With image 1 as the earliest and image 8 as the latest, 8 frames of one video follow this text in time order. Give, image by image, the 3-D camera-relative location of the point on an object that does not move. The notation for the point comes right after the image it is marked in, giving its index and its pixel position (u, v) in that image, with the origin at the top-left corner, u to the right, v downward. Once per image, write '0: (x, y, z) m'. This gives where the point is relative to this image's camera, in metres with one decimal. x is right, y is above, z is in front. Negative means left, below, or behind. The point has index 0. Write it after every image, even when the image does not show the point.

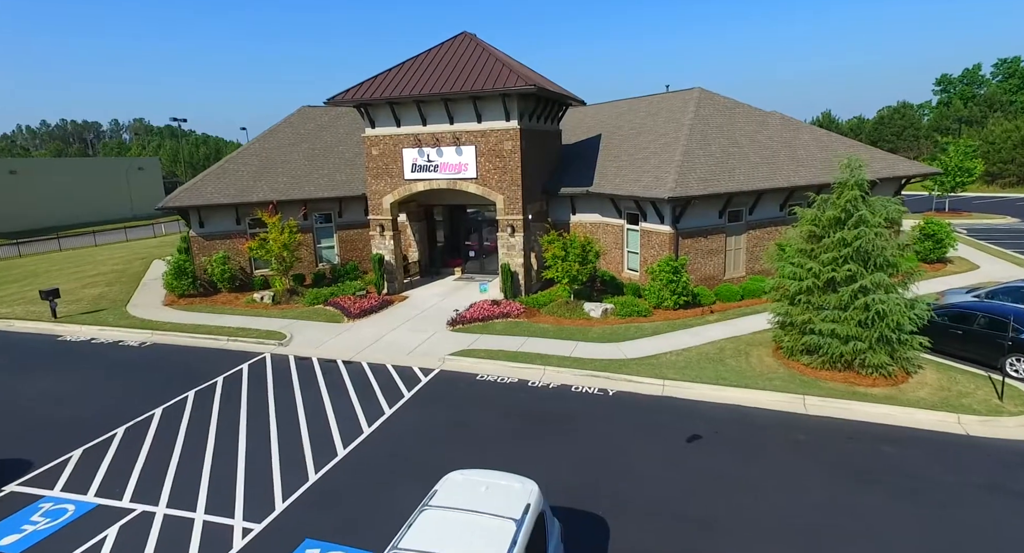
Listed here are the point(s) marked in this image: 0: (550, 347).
0: (+1.1, -2.0, +16.8) m
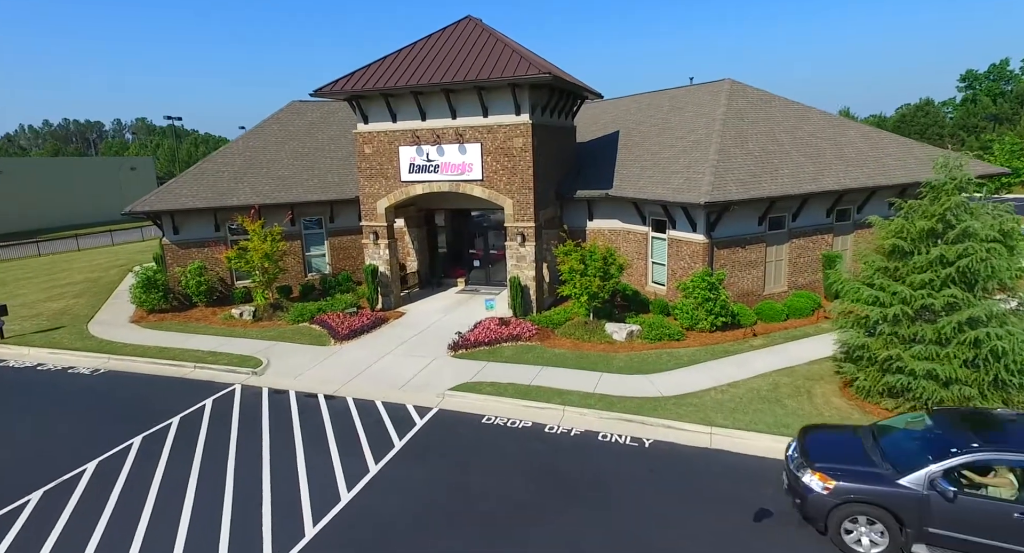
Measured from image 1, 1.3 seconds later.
0: (+1.4, -2.4, +14.3) m
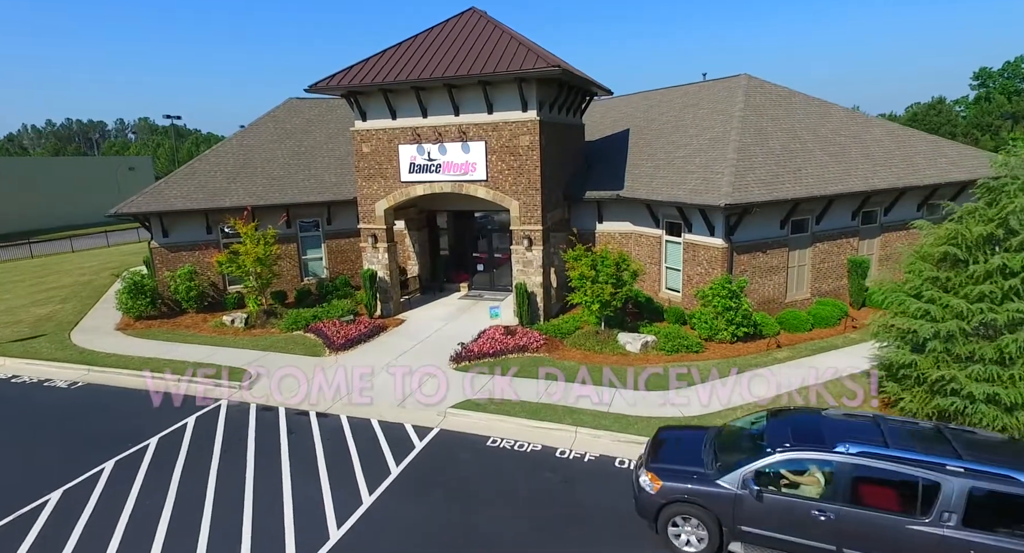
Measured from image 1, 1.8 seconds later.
0: (+1.5, -2.6, +13.2) m
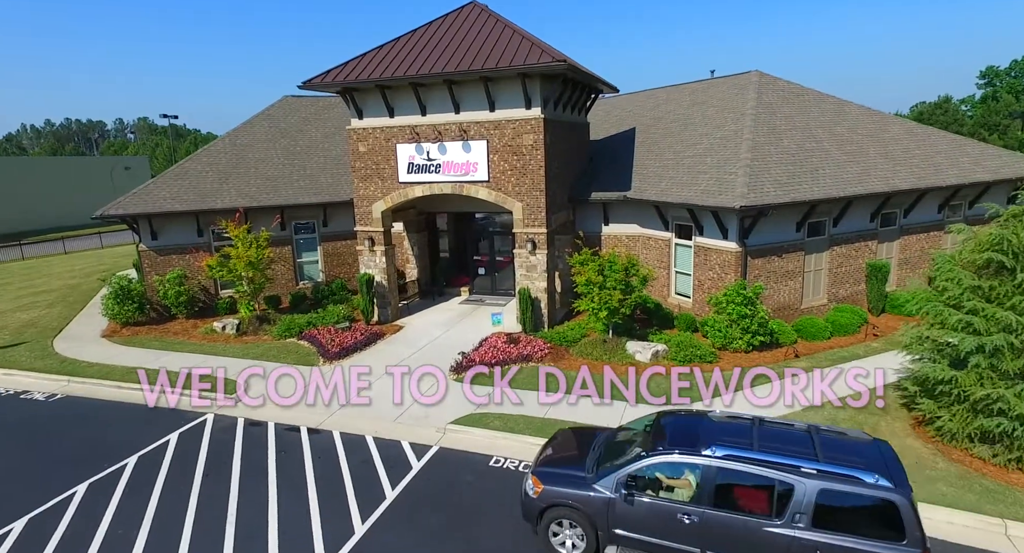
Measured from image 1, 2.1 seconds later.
0: (+1.6, -2.8, +12.4) m
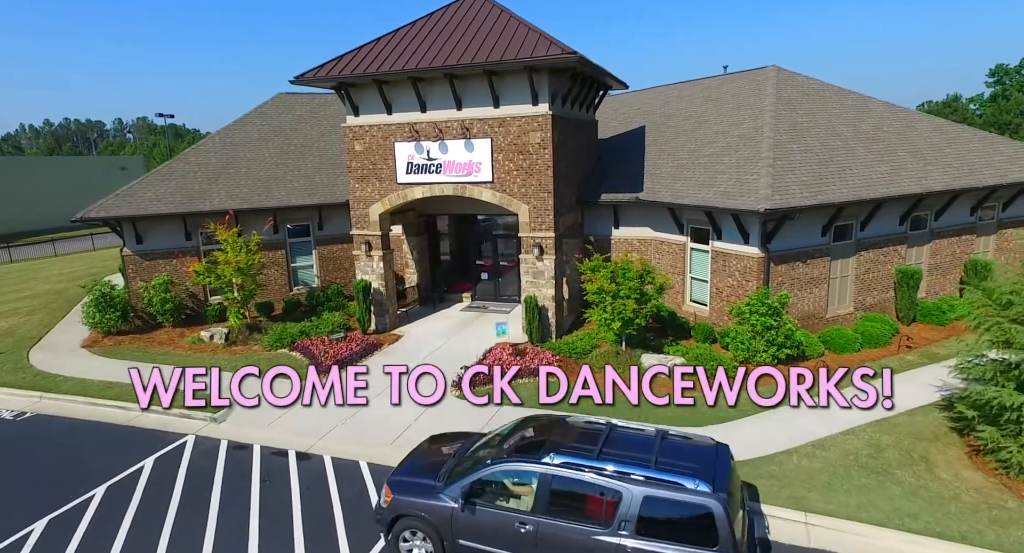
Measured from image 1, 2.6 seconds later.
0: (+1.7, -3.0, +11.3) m
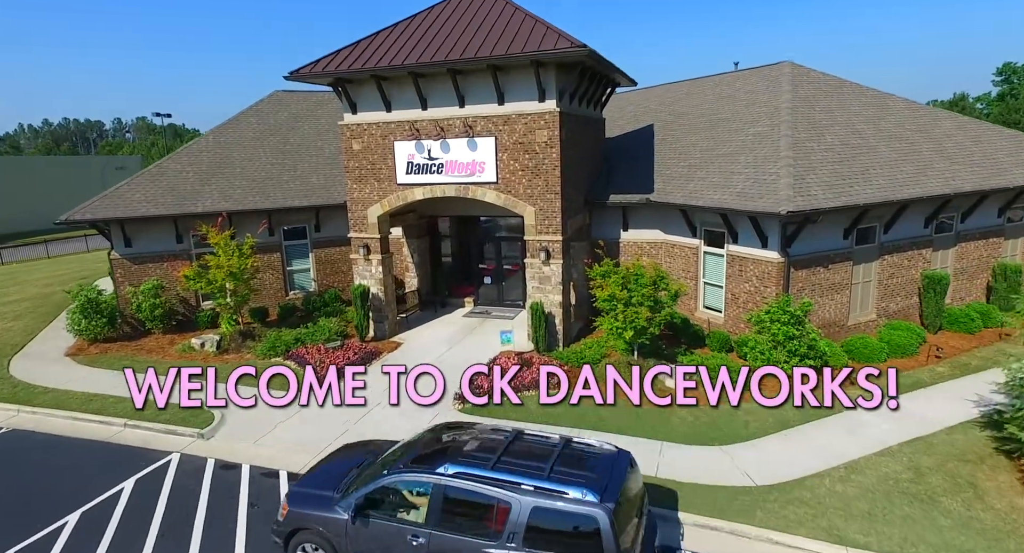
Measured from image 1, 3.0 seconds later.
0: (+1.9, -3.1, +10.5) m
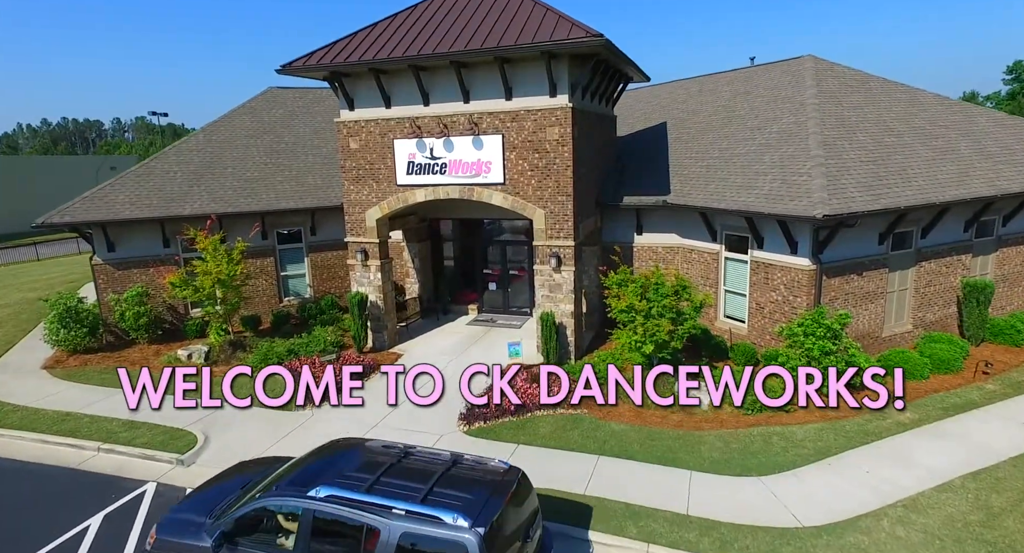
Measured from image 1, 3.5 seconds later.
0: (+2.1, -3.3, +9.5) m
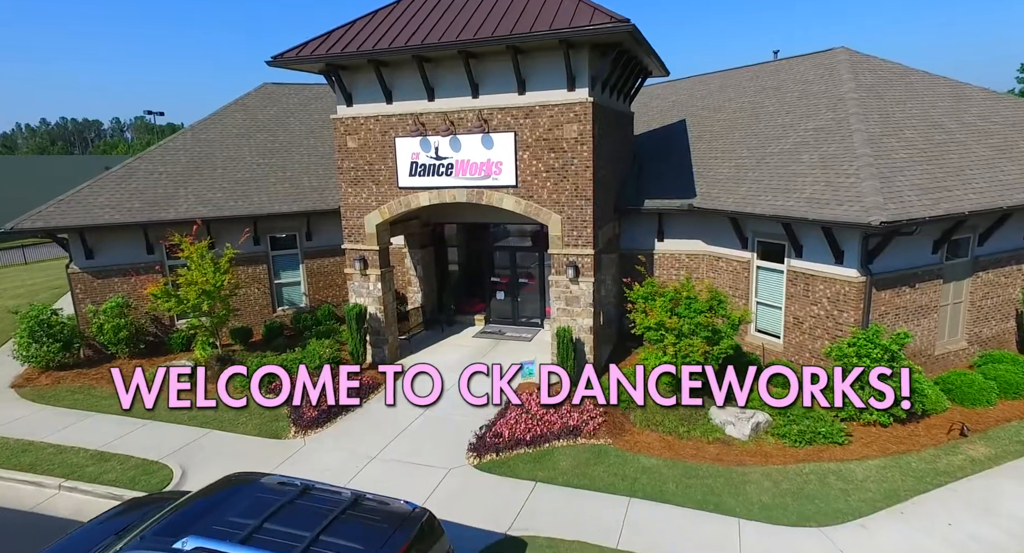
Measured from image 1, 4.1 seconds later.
0: (+2.4, -3.5, +8.2) m
